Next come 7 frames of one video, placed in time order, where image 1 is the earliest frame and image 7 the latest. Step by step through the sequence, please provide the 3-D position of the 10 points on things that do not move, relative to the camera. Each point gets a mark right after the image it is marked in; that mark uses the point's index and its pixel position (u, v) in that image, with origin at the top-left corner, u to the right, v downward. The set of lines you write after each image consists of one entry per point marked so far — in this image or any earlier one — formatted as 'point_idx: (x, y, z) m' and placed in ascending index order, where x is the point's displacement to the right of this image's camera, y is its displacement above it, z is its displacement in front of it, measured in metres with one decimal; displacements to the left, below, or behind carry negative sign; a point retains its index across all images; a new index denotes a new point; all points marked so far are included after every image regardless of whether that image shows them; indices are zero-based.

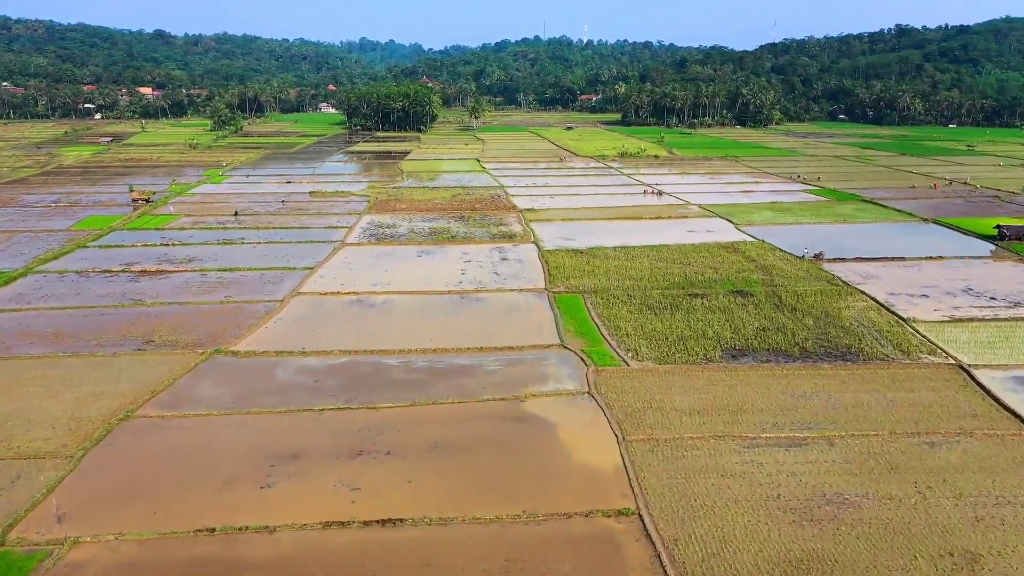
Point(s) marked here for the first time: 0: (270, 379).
0: (-4.7, -1.8, +15.5) m
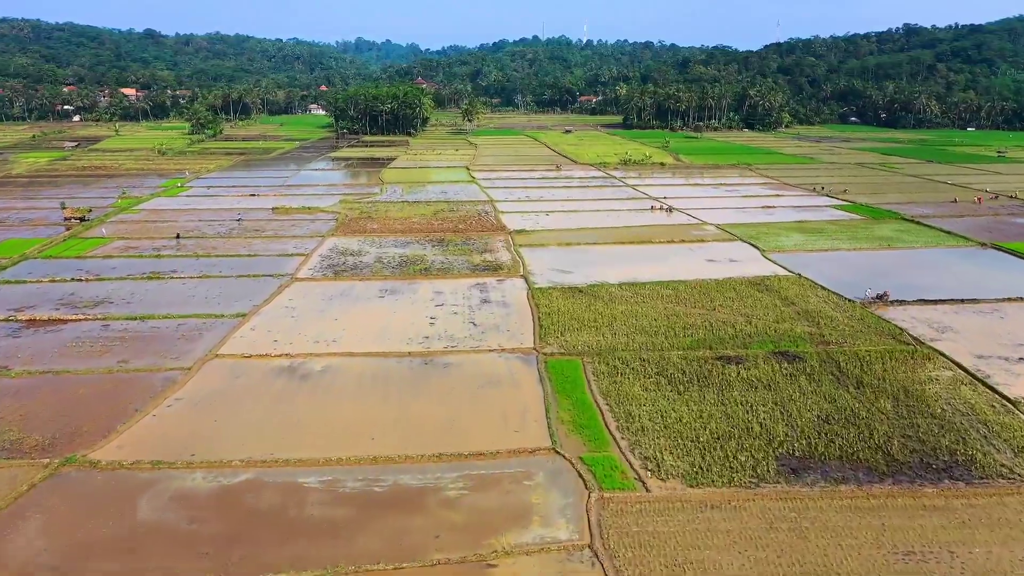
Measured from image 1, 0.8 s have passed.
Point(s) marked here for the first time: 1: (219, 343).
0: (-5.2, -3.1, +10.7) m
1: (-6.5, -1.2, +17.7) m
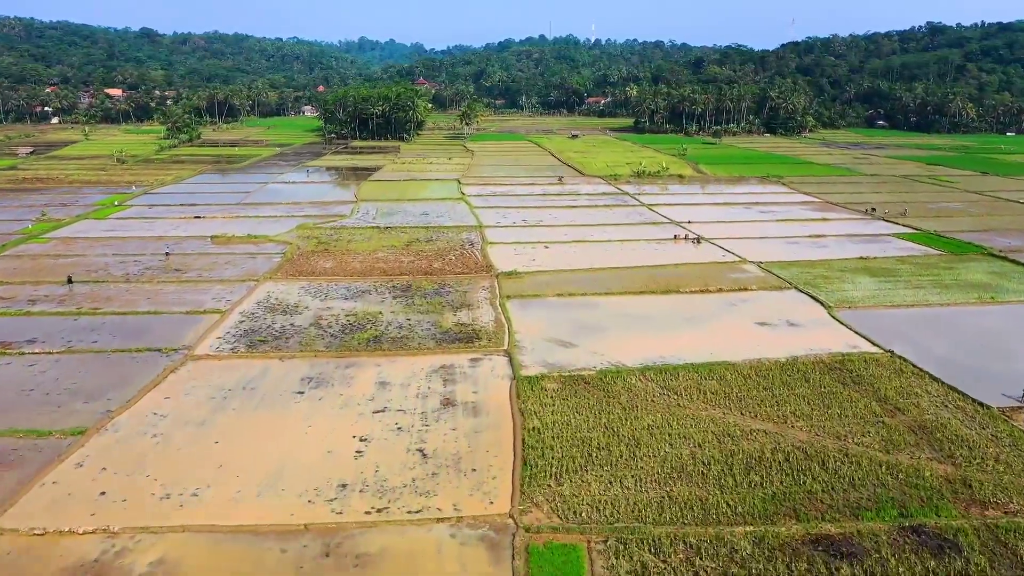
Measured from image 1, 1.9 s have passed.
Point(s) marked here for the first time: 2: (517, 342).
0: (-5.7, -4.8, +4.1) m
1: (-7.0, -3.0, +11.2) m
2: (+0.1, -1.2, +17.9) m
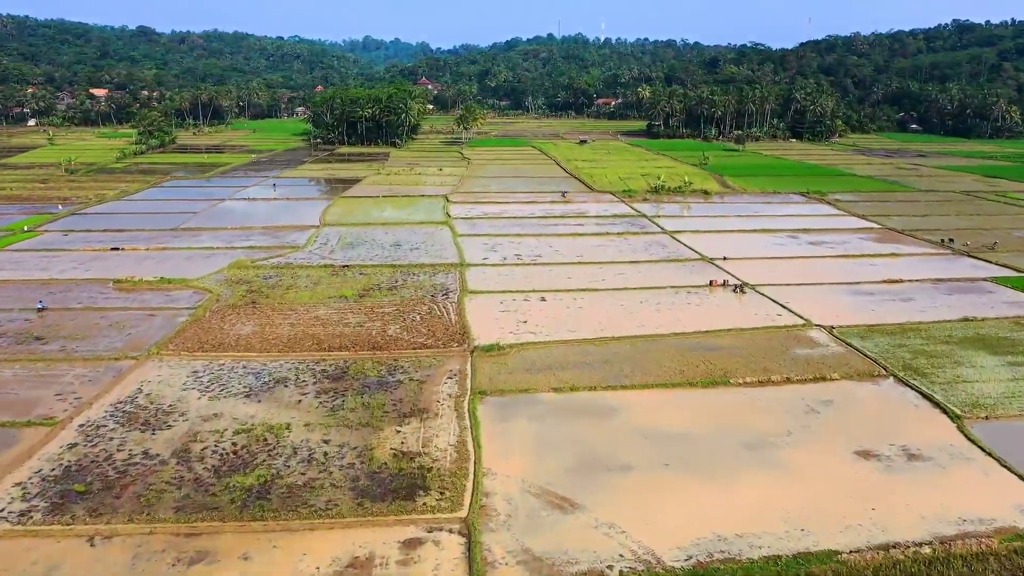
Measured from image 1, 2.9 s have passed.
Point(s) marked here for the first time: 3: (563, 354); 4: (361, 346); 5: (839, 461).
0: (-6.4, -6.5, -2.6) m
1: (-7.6, -4.7, +4.5) m
2: (-0.4, -3.0, +11.2) m
3: (+1.1, -1.4, +17.2) m
4: (-3.4, -1.3, +17.7) m
5: (+5.1, -2.7, +12.3) m
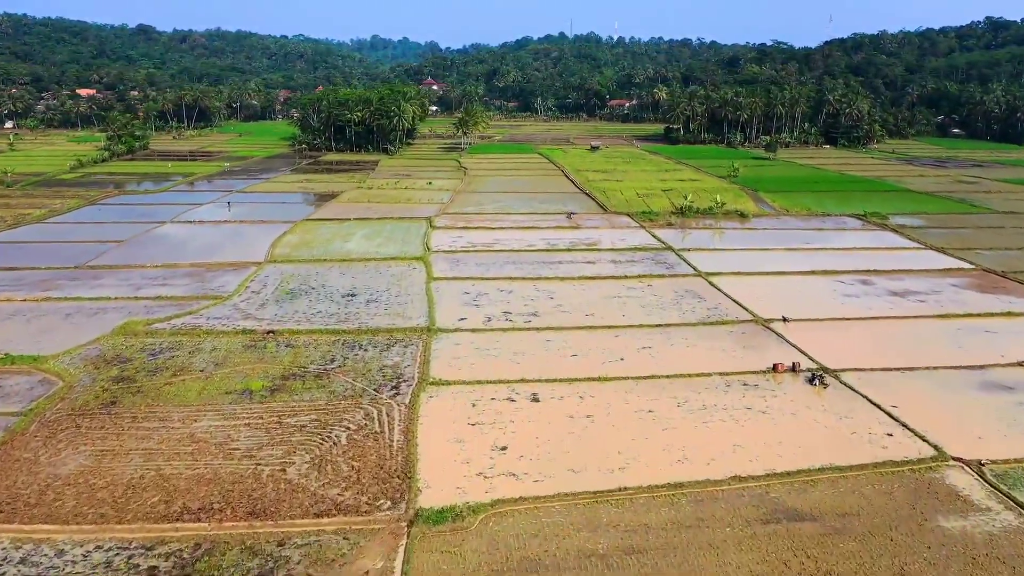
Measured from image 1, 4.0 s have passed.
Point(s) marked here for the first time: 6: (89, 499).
0: (-7.2, -8.3, -9.2) m
1: (-8.3, -6.4, -2.1) m
2: (-1.0, -4.7, +4.4) m
3: (+0.6, -3.2, +10.4) m
4: (-3.9, -3.1, +11.0) m
5: (+4.6, -4.5, +5.5) m
6: (-5.9, -3.0, +11.3) m
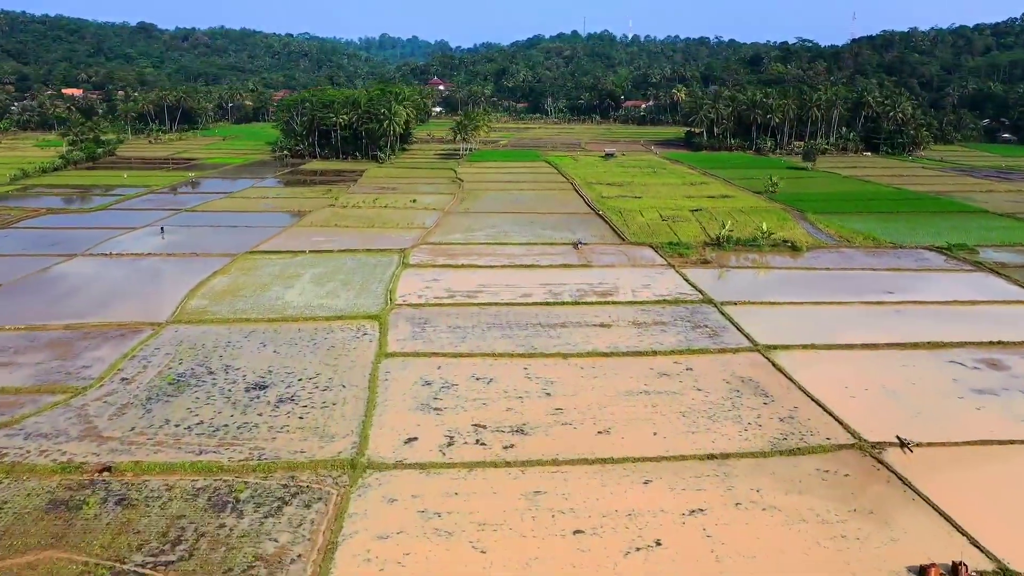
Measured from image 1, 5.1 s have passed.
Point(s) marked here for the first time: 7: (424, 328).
0: (-8.1, -10.0, -15.9) m
1: (-9.1, -8.1, -8.8) m
2: (-1.7, -6.5, -2.3) m
3: (+0.1, -4.9, +3.6) m
4: (-4.4, -4.8, +4.2) m
5: (+3.9, -6.3, -1.4) m
6: (-6.5, -4.7, +4.6) m
7: (-2.1, -0.9, +19.2) m
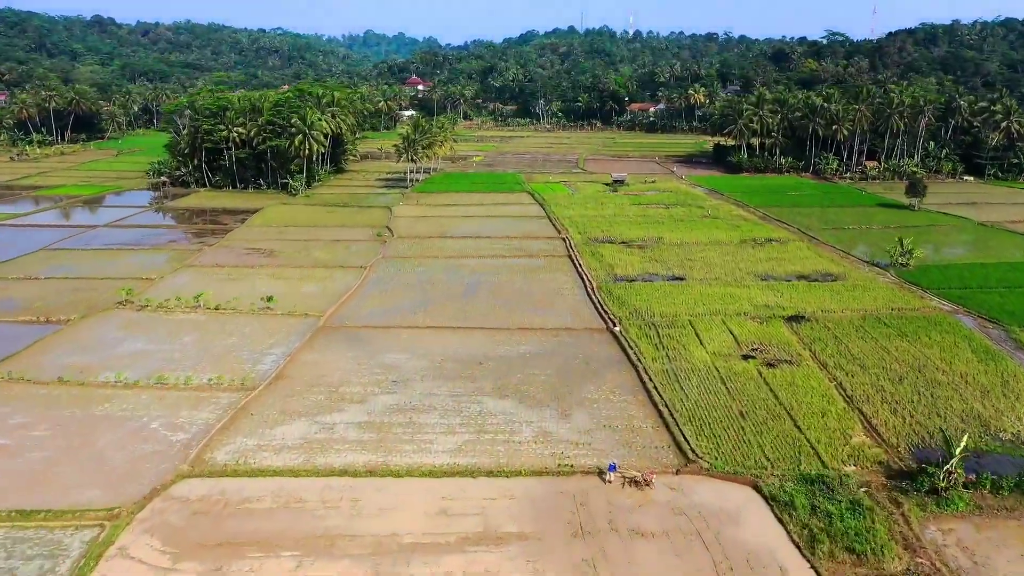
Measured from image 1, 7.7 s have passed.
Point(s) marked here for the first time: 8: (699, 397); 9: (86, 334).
0: (-9.5, -14.4, -33.2) m
1: (-10.5, -12.5, -26.1) m
2: (-3.1, -10.8, -19.6) m
3: (-1.4, -9.3, -13.6) m
4: (-5.9, -9.2, -13.1) m
5: (+2.5, -10.6, -18.6) m
6: (-7.9, -9.0, -12.7) m
7: (-3.6, -5.3, +2.0) m
8: (+3.5, -1.8, +14.5) m
9: (-10.2, -1.1, +18.3) m
